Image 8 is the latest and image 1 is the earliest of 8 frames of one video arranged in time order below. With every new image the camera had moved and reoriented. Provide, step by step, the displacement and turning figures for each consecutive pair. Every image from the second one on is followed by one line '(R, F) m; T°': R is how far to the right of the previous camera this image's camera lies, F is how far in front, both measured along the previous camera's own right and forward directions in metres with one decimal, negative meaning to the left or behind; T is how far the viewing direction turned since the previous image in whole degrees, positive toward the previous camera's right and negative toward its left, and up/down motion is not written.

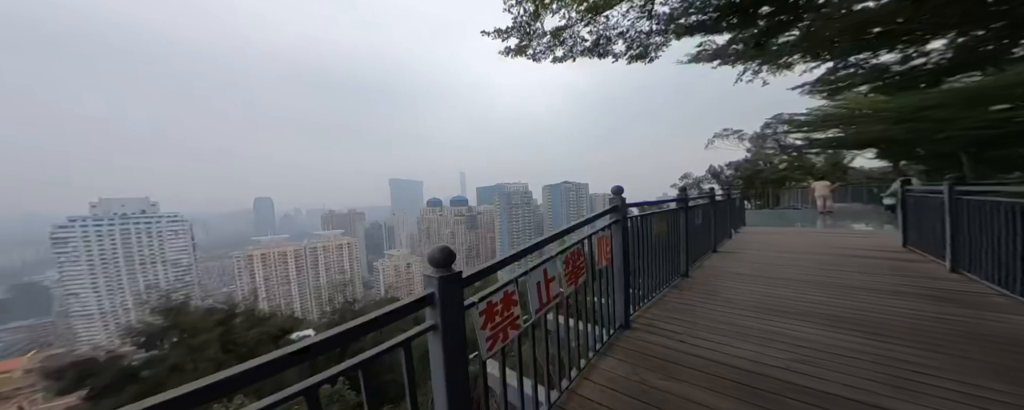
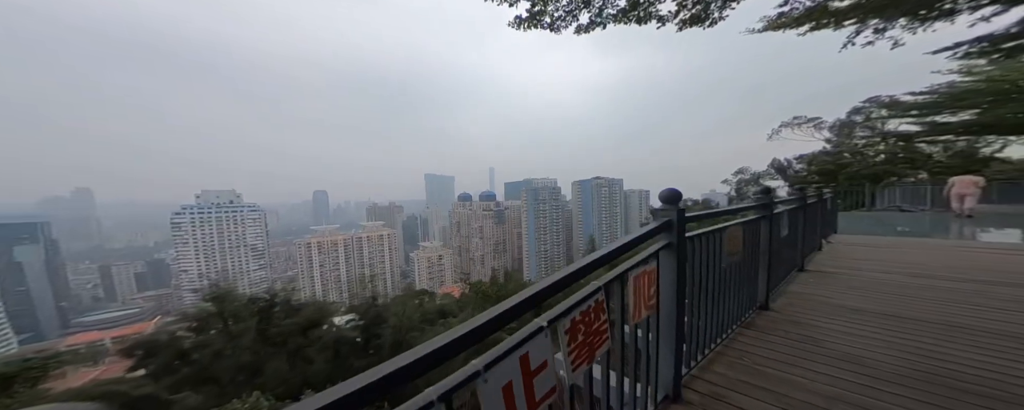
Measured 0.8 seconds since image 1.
(-0.2, -0.1) m; -5°
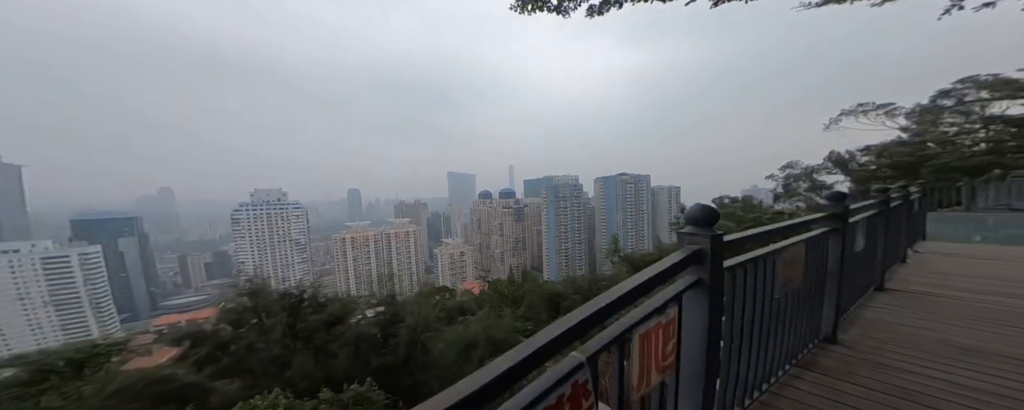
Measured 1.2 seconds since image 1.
(-0.2, 0.0) m; -3°
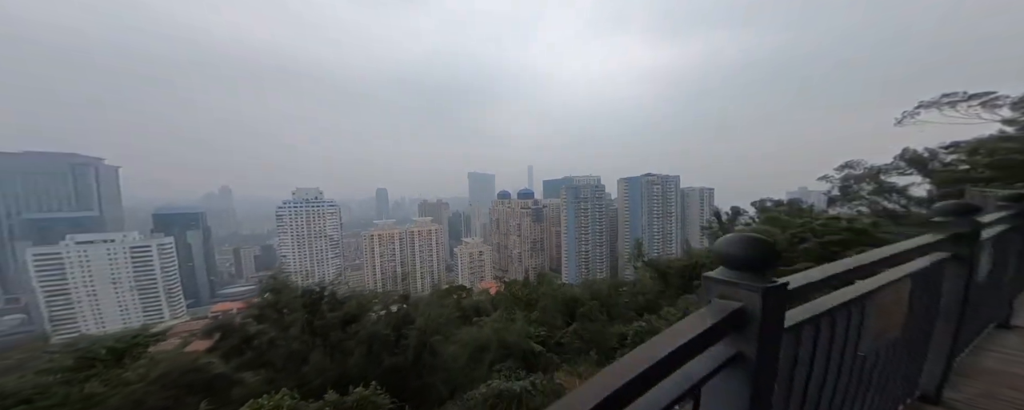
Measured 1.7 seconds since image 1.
(-0.2, 0.0) m; -3°
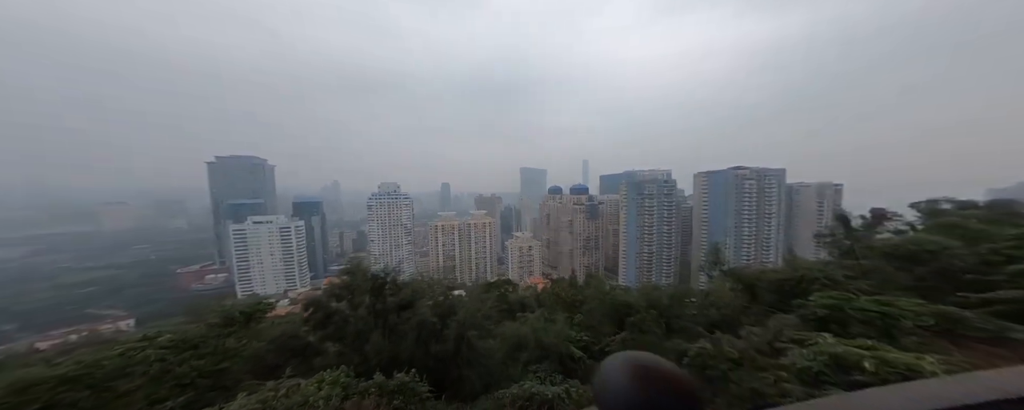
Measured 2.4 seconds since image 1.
(+0.2, +0.3) m; -11°
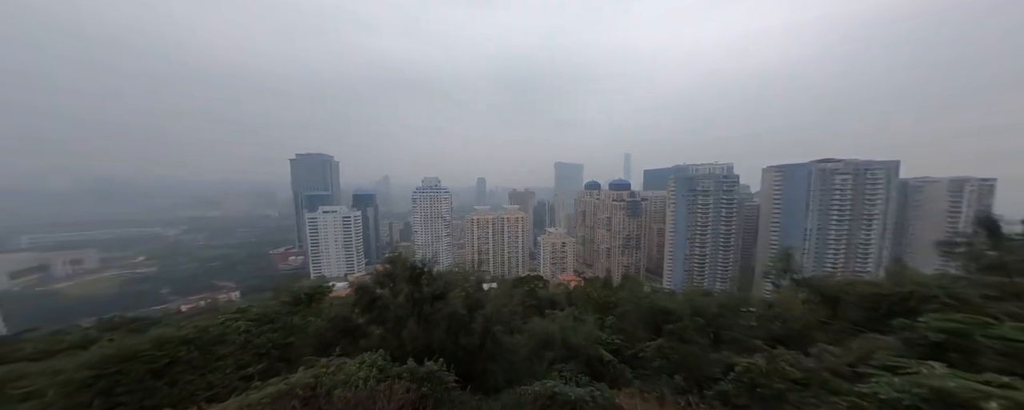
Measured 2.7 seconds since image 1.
(+0.5, +0.1) m; -9°
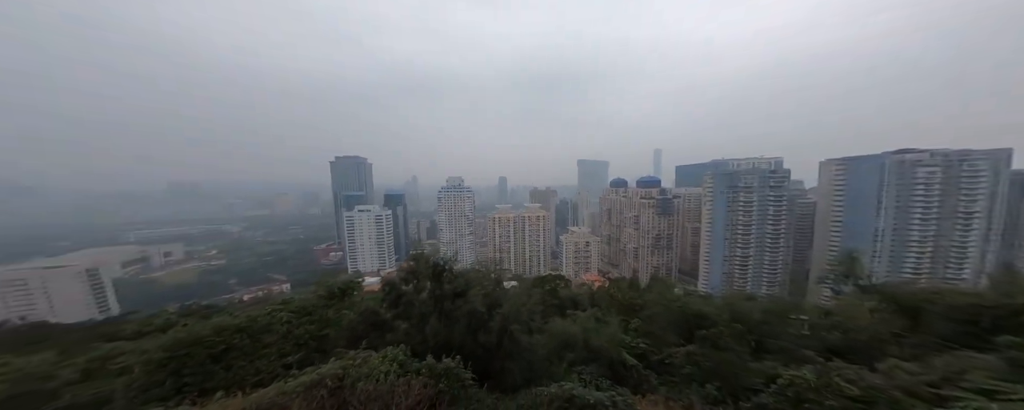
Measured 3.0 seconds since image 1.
(+0.4, 0.0) m; -6°
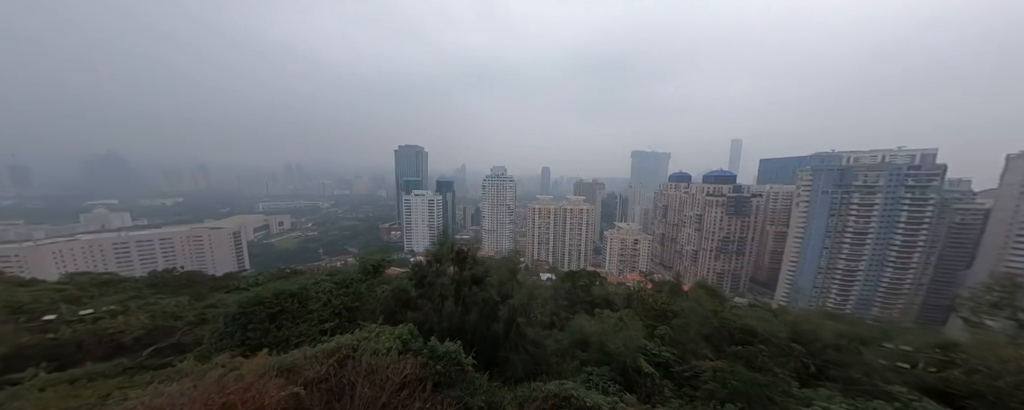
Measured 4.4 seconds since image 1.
(+0.8, +0.1) m; -12°
